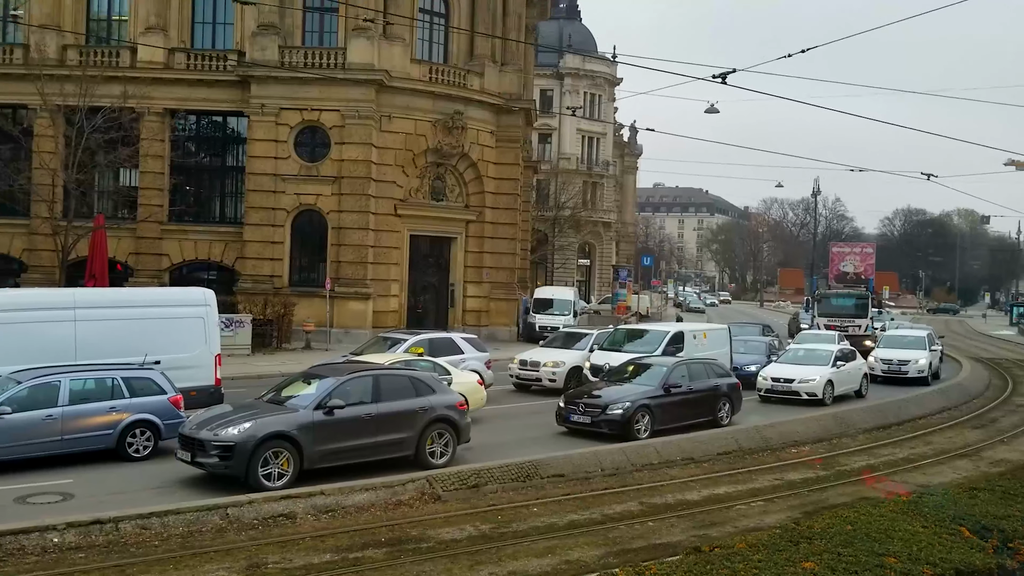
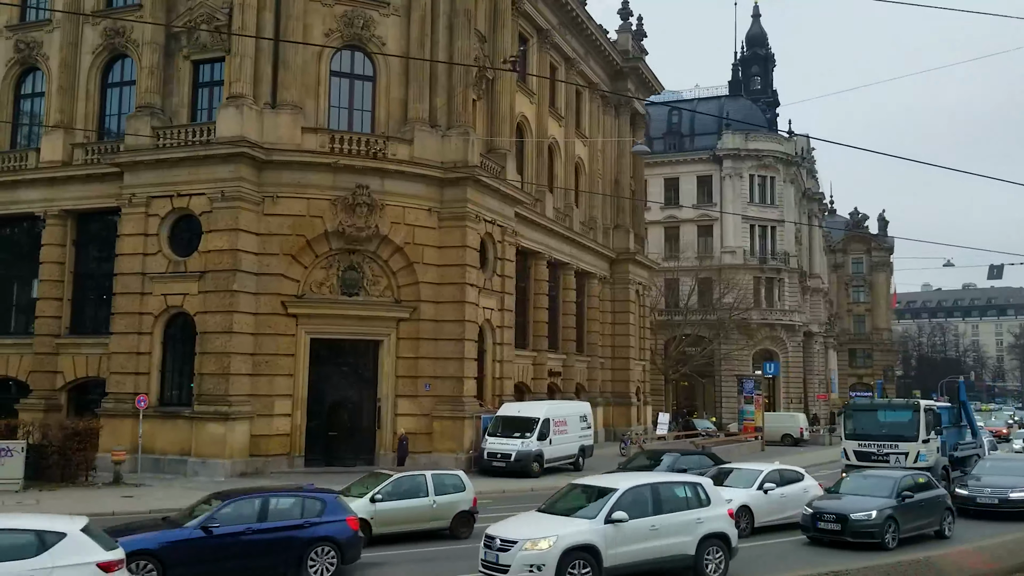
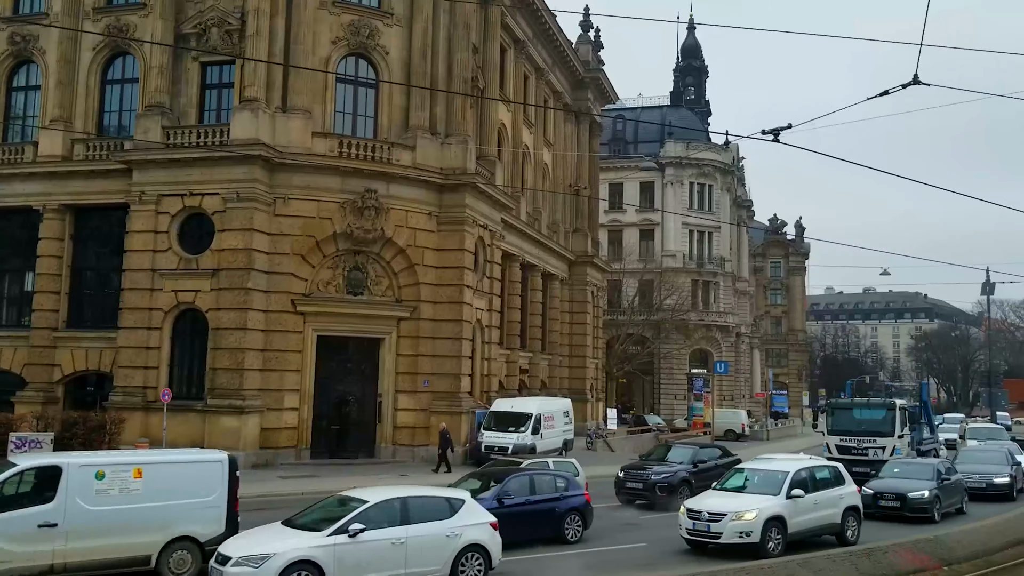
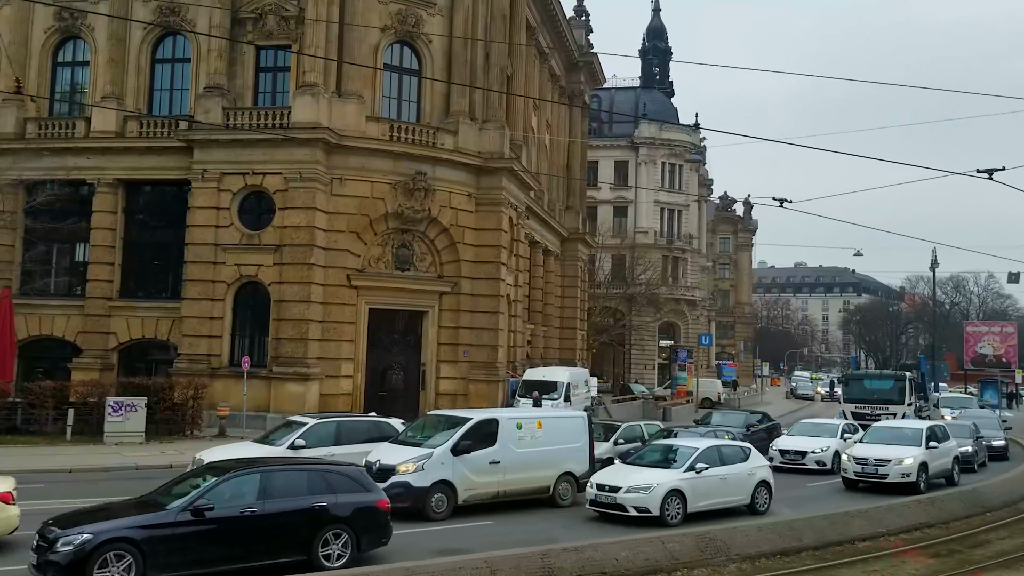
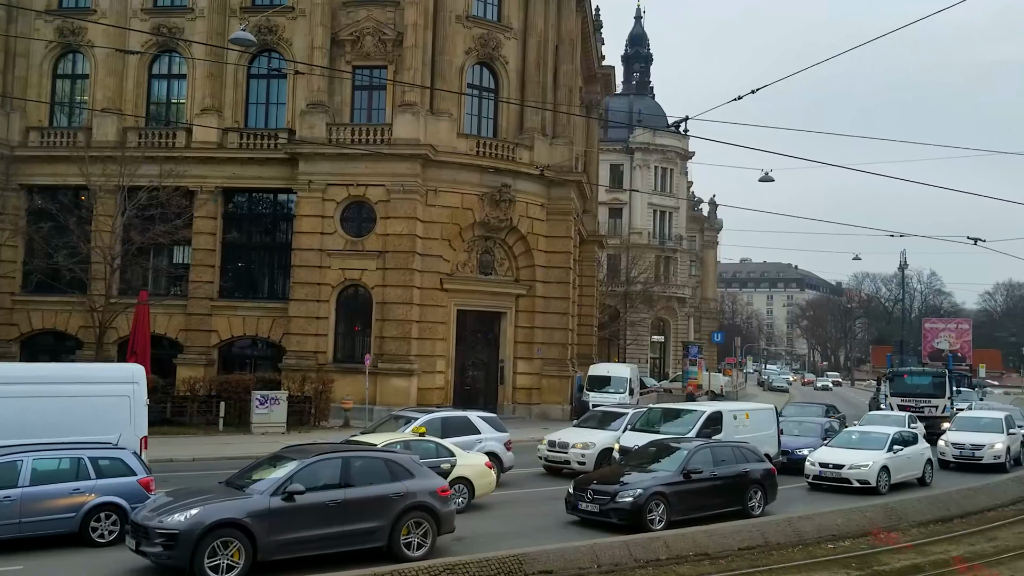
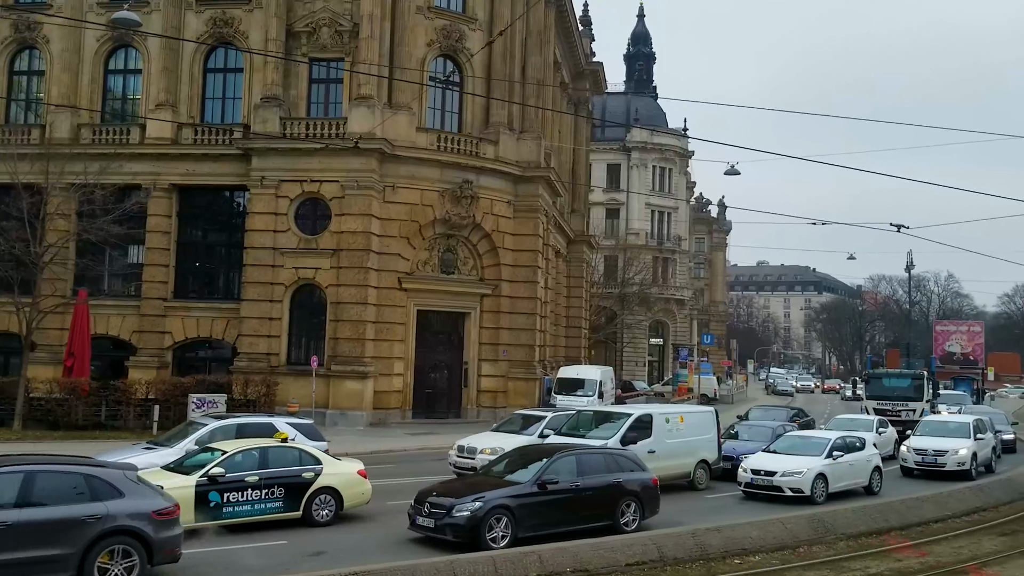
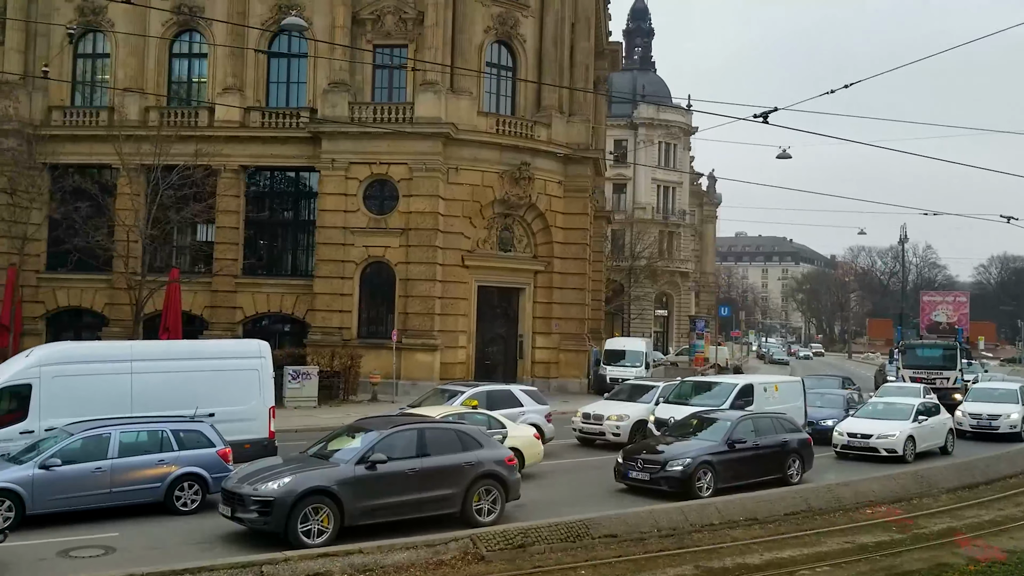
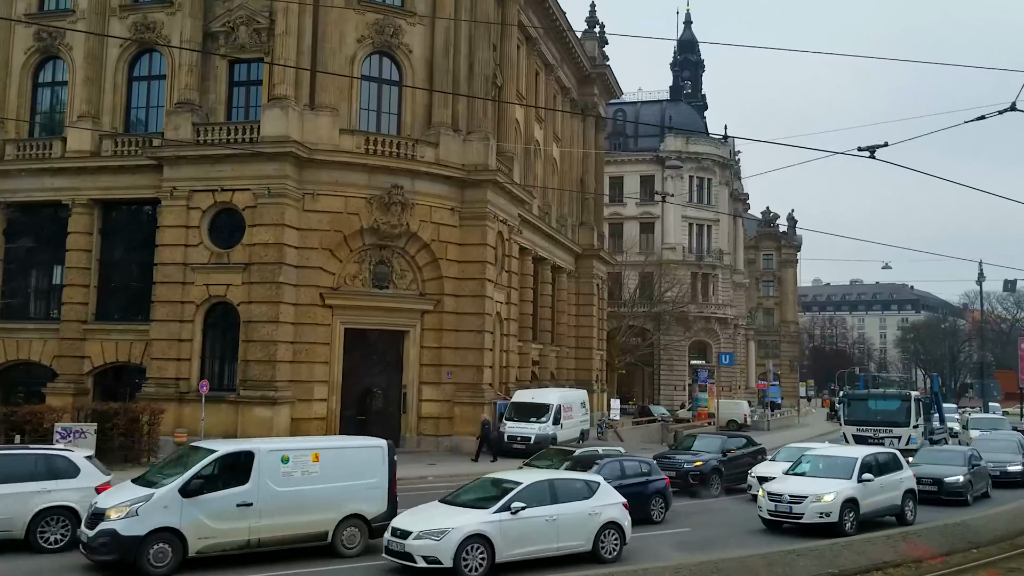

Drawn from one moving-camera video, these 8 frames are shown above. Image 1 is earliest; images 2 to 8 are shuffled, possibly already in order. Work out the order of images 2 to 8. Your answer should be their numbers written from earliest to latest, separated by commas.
7, 5, 6, 4, 8, 3, 2
